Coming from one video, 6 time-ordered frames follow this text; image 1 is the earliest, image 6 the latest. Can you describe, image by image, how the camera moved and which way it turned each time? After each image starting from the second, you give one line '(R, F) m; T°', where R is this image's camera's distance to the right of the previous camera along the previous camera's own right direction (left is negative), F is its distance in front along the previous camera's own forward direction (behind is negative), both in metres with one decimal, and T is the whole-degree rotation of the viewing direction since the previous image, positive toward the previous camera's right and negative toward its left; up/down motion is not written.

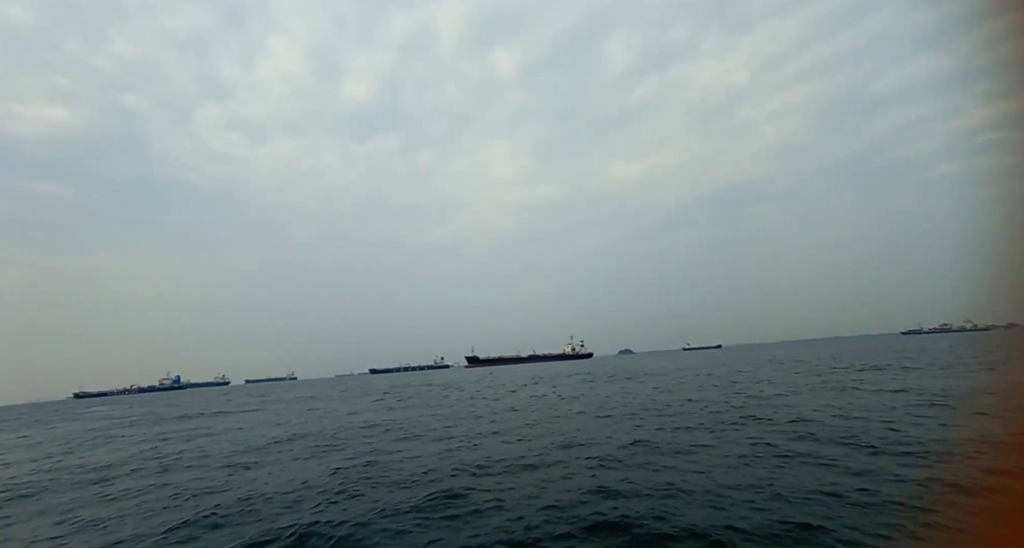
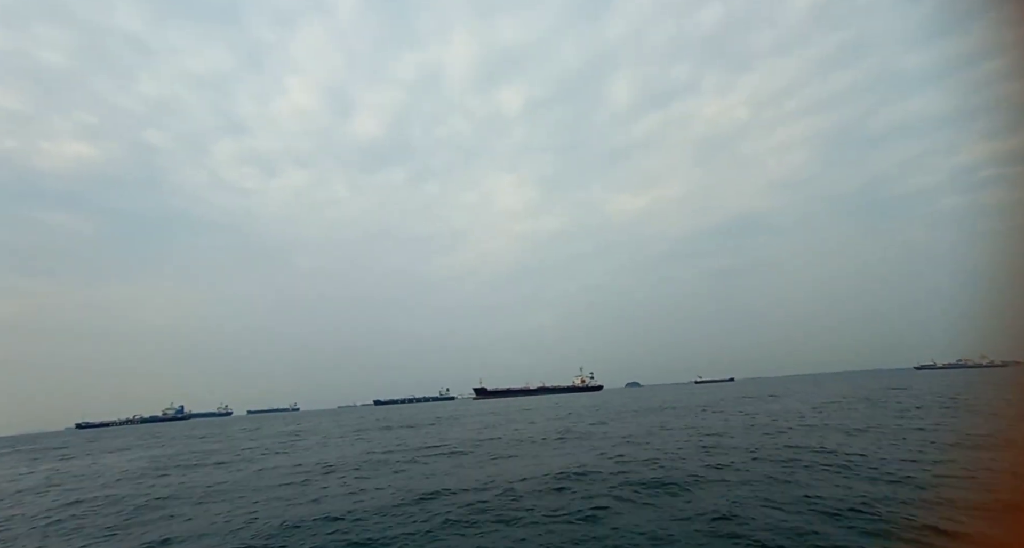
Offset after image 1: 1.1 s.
(-1.7, +0.8) m; +6°
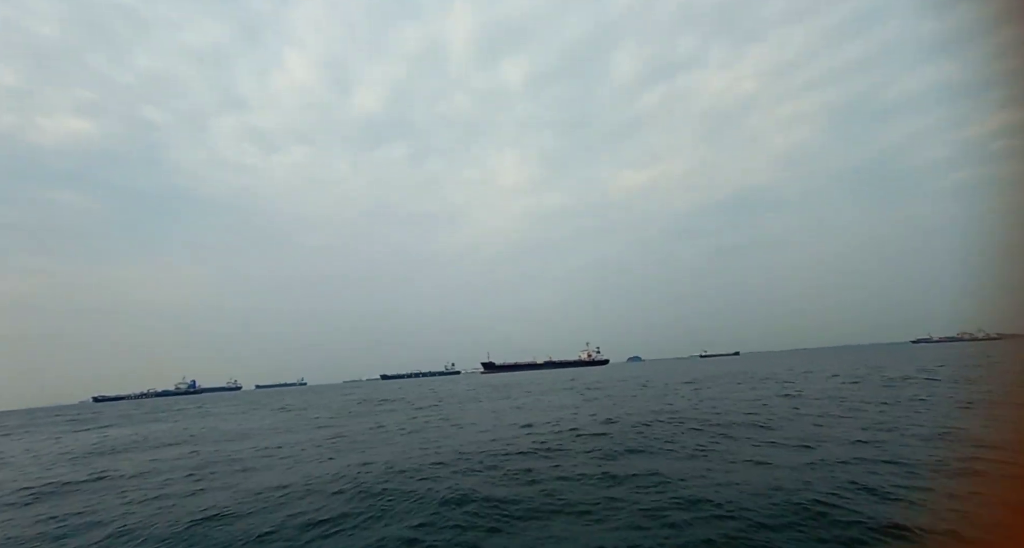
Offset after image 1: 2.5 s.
(-1.3, -0.2) m; 0°
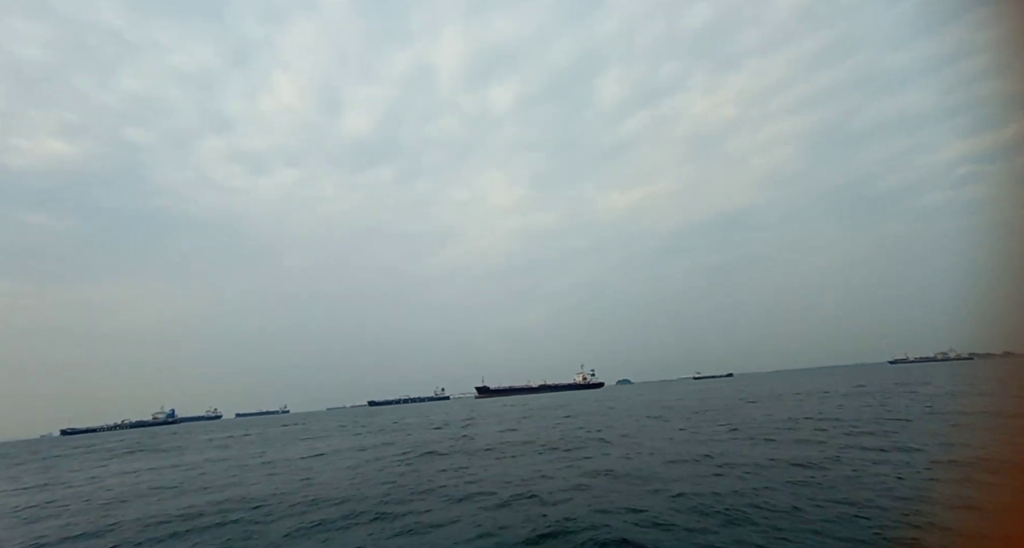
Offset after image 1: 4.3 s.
(+1.5, +2.3) m; +1°
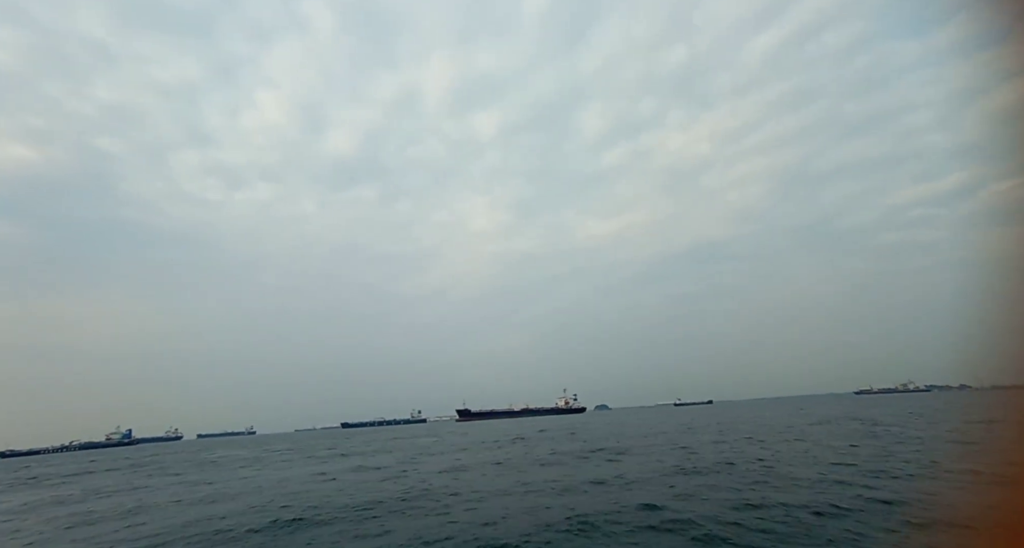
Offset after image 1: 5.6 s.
(+1.2, +2.7) m; +2°
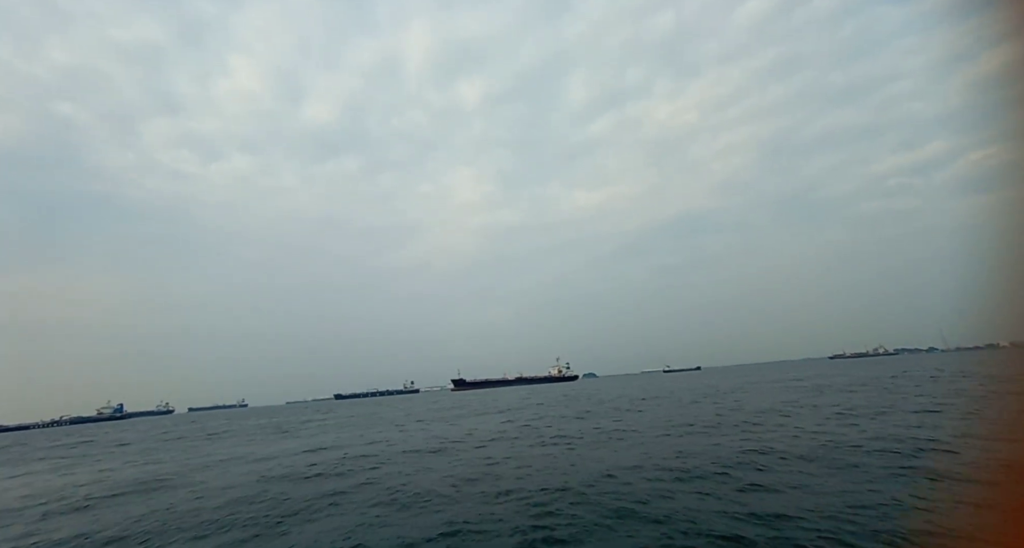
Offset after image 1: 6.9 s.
(+0.7, +0.8) m; +1°
